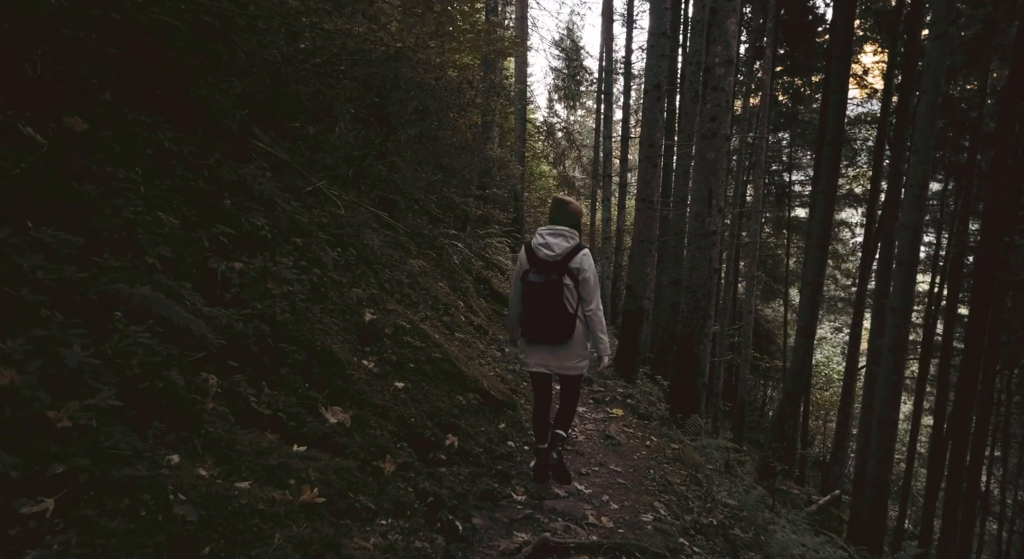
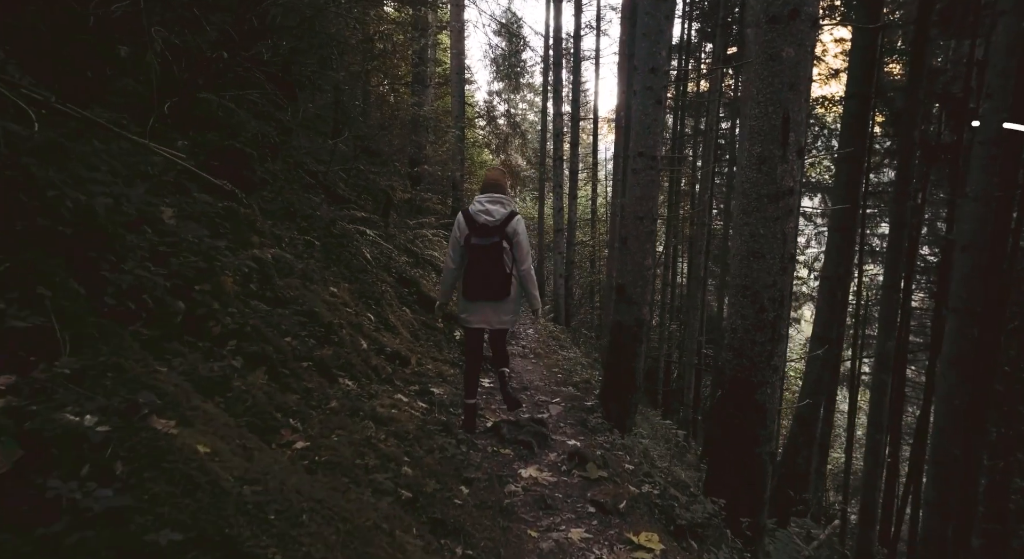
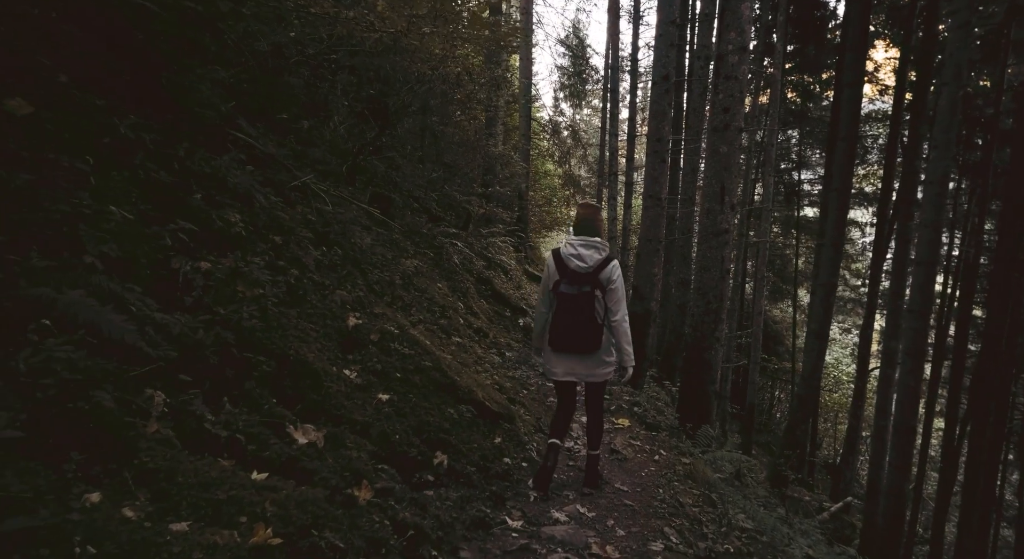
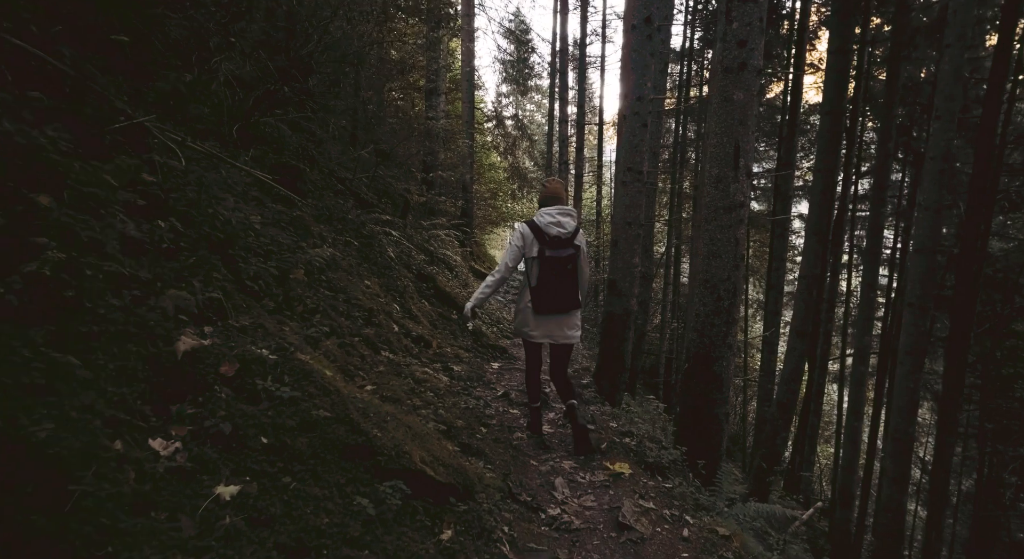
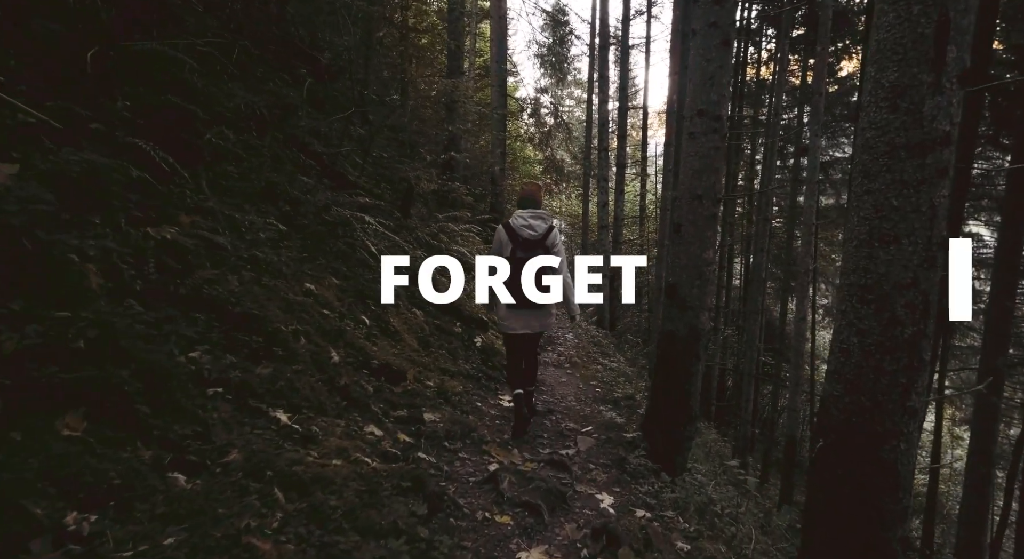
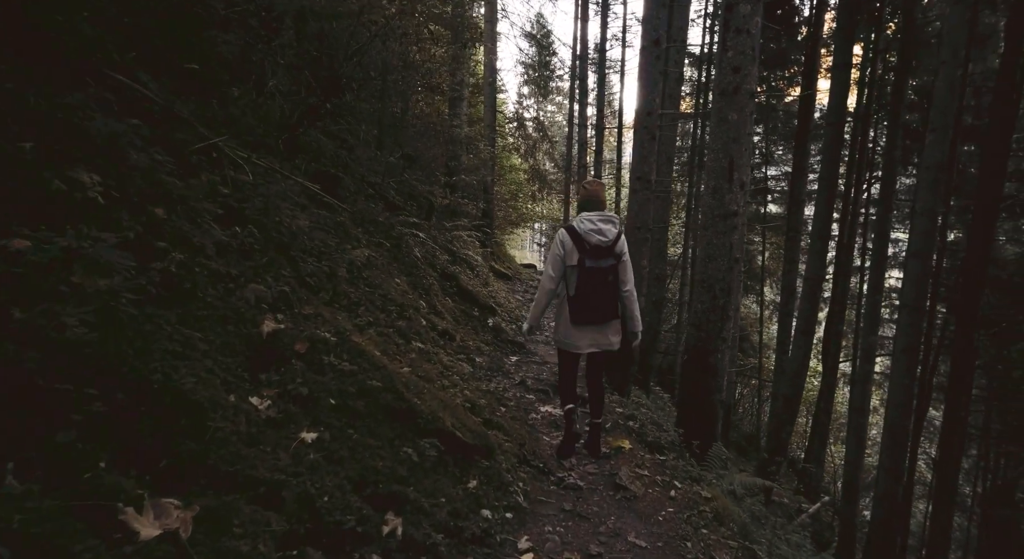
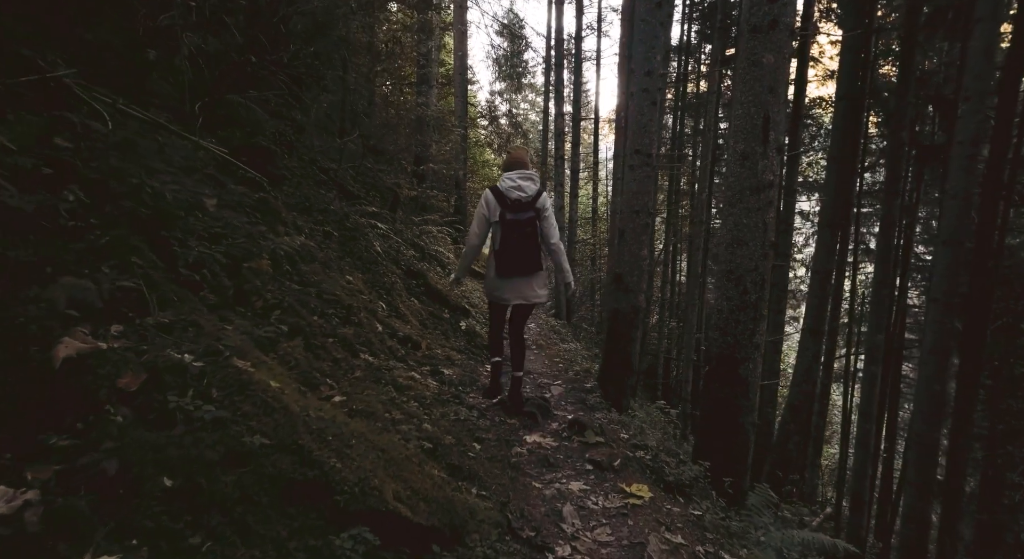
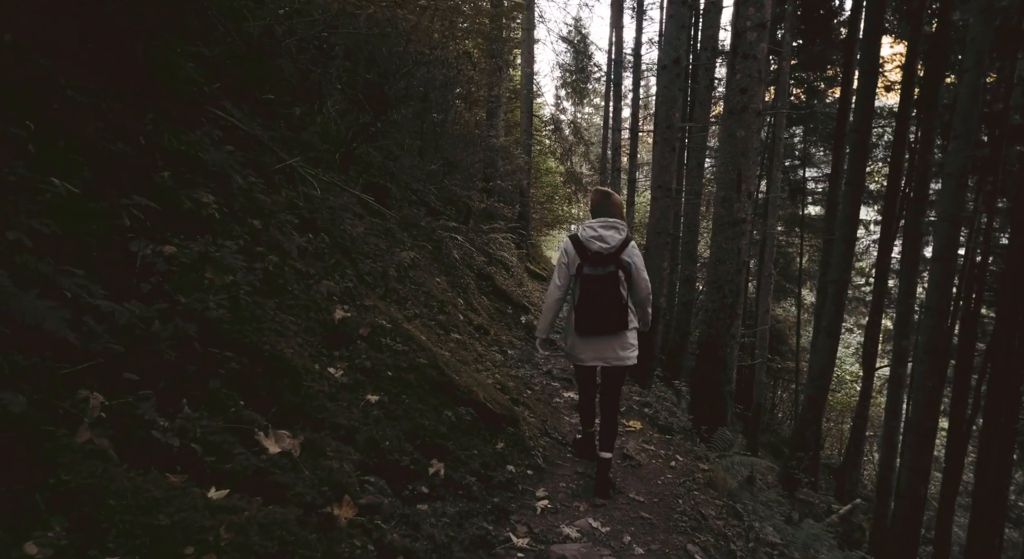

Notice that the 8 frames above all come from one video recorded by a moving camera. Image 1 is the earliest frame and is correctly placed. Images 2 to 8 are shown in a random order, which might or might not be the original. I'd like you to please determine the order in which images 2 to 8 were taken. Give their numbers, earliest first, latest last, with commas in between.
3, 8, 6, 4, 7, 2, 5
